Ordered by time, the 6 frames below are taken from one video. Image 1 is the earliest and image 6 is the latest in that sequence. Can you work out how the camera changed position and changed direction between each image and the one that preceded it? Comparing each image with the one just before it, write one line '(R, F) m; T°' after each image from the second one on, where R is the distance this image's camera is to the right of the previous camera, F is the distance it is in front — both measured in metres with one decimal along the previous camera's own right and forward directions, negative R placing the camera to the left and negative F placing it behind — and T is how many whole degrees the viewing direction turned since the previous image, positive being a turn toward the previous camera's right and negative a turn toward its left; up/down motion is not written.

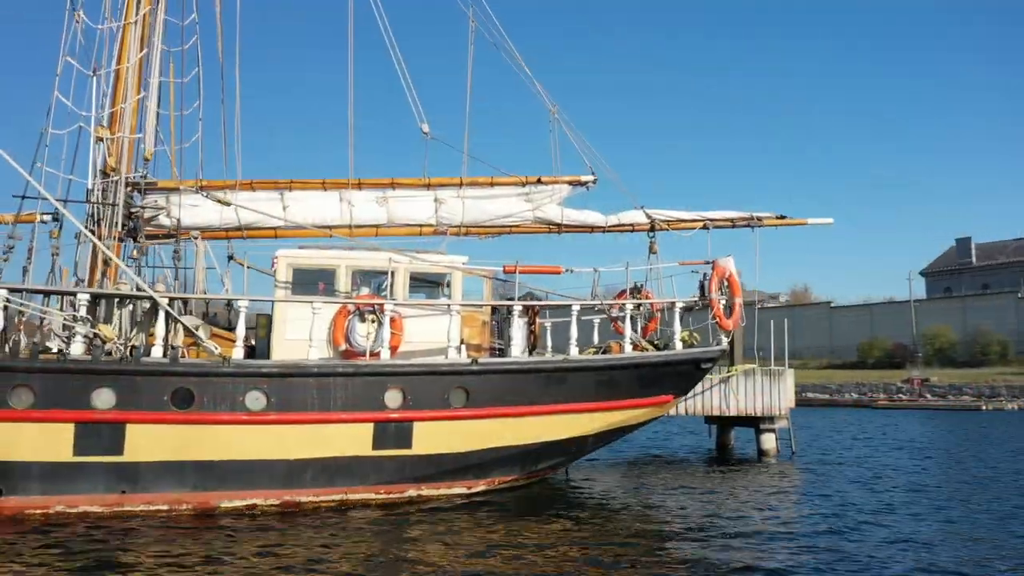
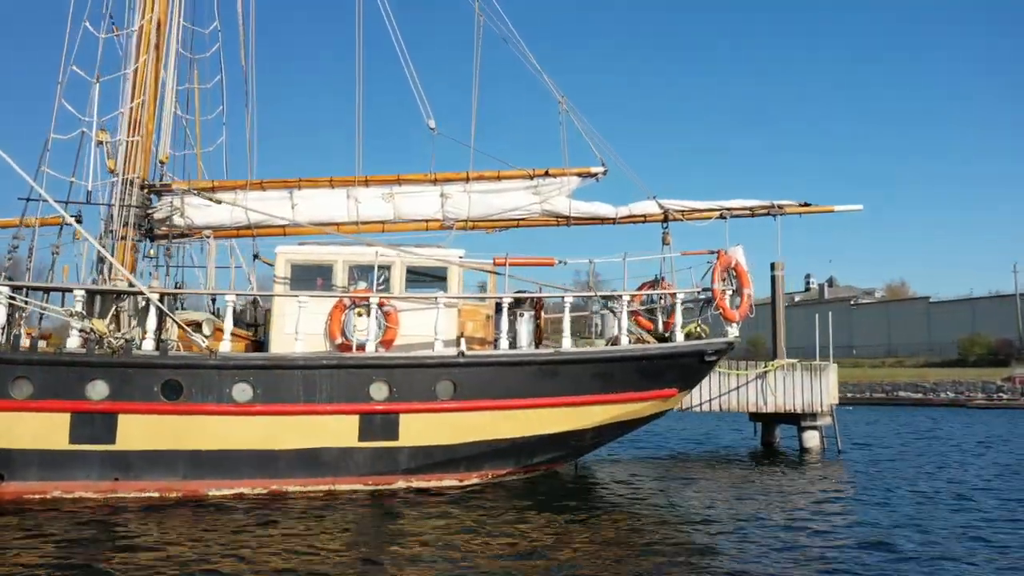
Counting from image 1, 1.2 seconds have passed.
(+1.0, +0.1) m; -5°
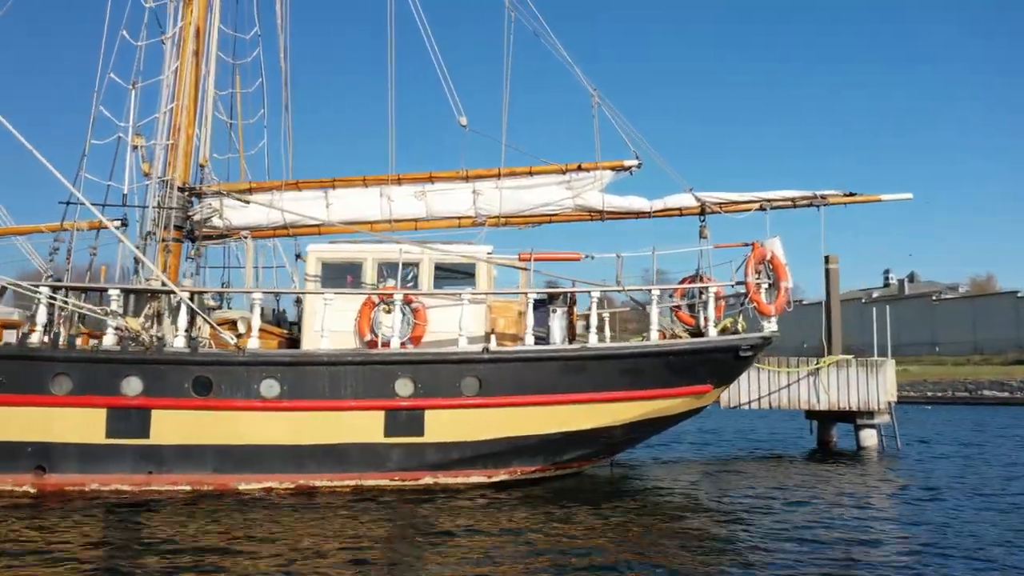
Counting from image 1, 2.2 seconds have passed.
(+0.4, +0.1) m; -5°
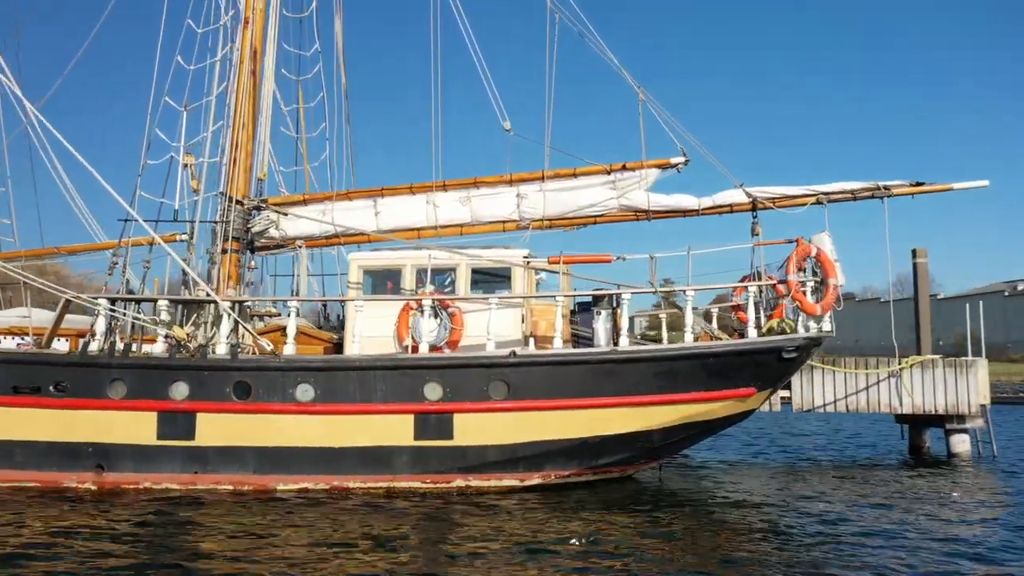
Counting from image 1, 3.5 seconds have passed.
(+0.8, +0.1) m; -8°
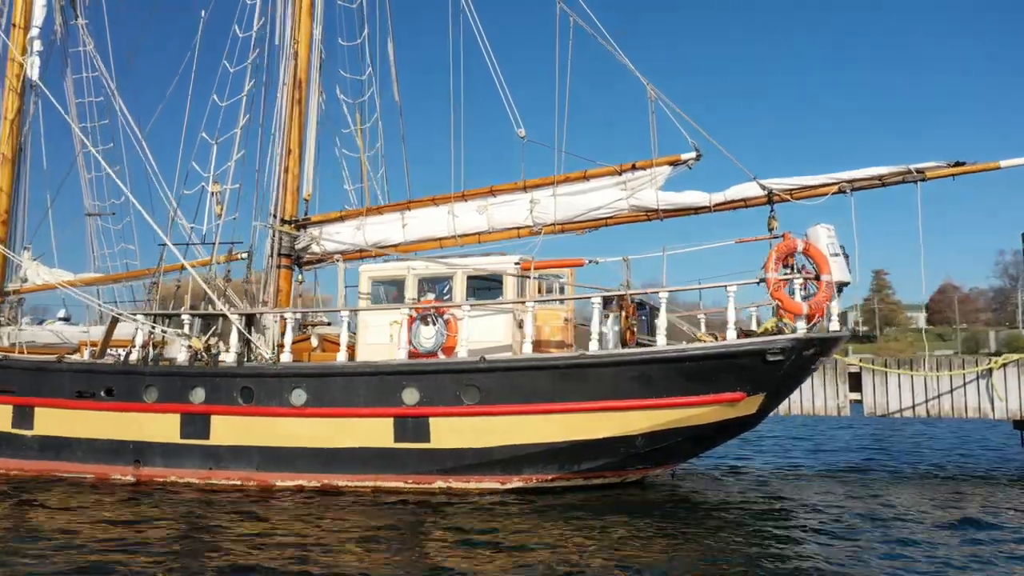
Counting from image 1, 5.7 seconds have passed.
(+2.3, 0.0) m; -12°
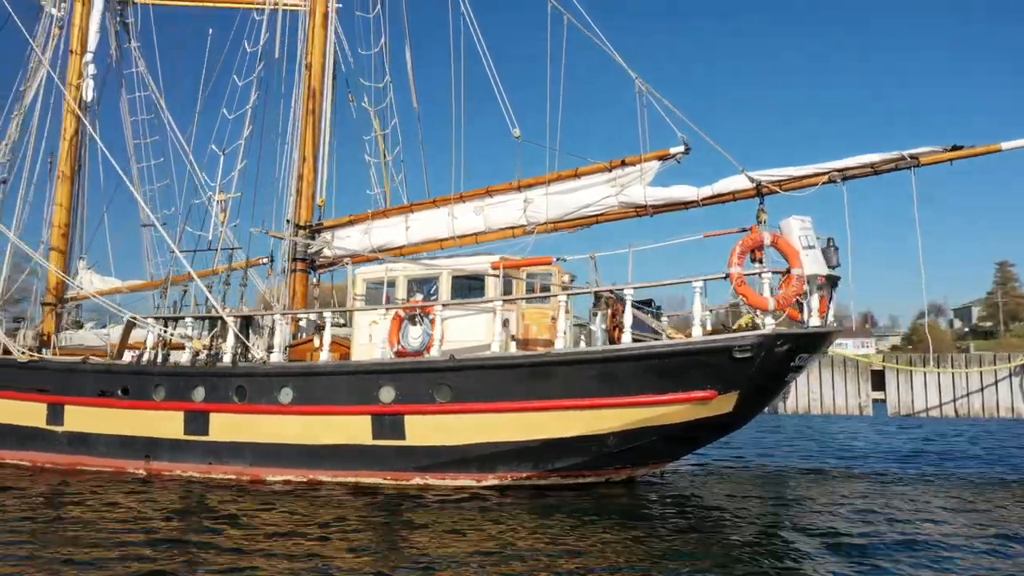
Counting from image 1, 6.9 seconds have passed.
(+1.4, -0.1) m; -6°
